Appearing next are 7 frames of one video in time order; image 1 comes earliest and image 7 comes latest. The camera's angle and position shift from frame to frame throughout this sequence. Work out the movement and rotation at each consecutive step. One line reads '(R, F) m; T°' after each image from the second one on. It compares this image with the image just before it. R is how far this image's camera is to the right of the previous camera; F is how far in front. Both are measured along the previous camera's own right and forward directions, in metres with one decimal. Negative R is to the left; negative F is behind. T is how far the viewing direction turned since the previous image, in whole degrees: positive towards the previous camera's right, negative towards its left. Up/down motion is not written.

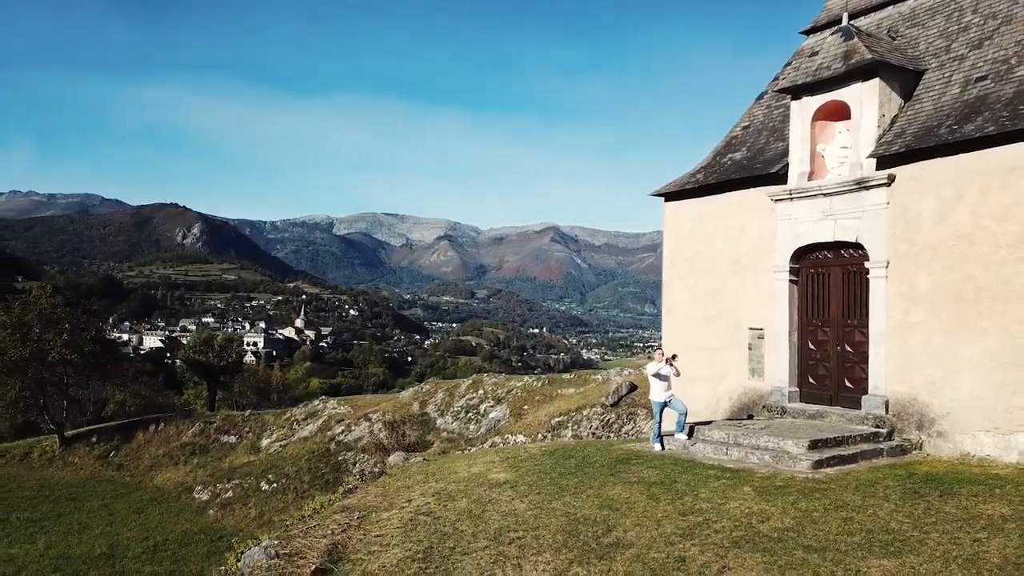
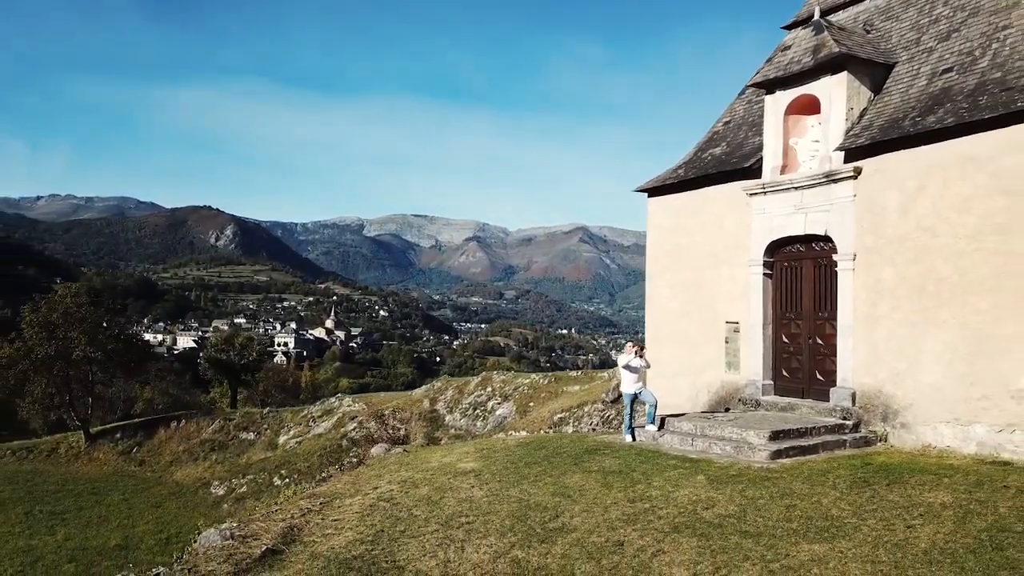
(+0.8, -0.2) m; -2°
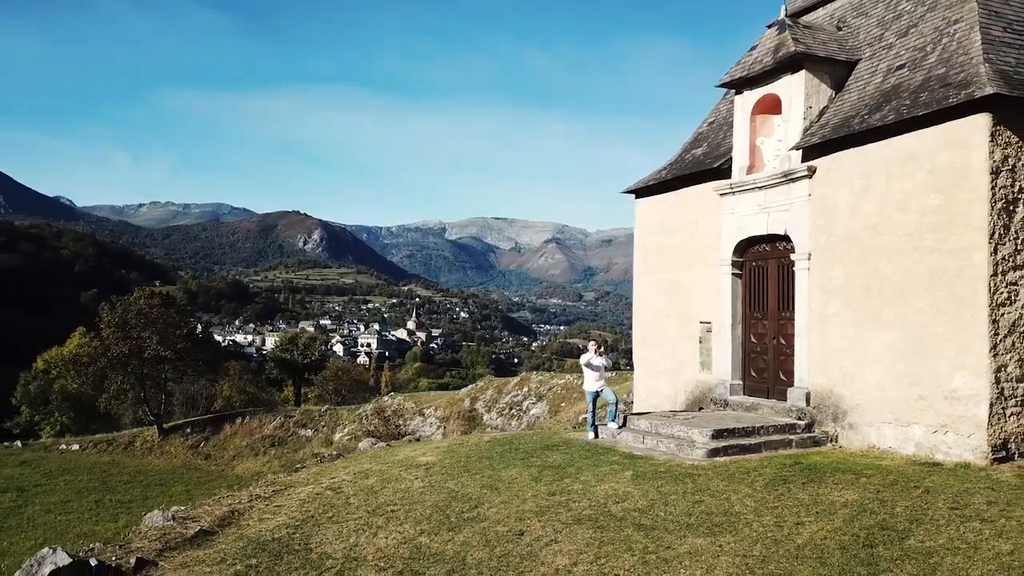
(+1.8, -0.3) m; -5°
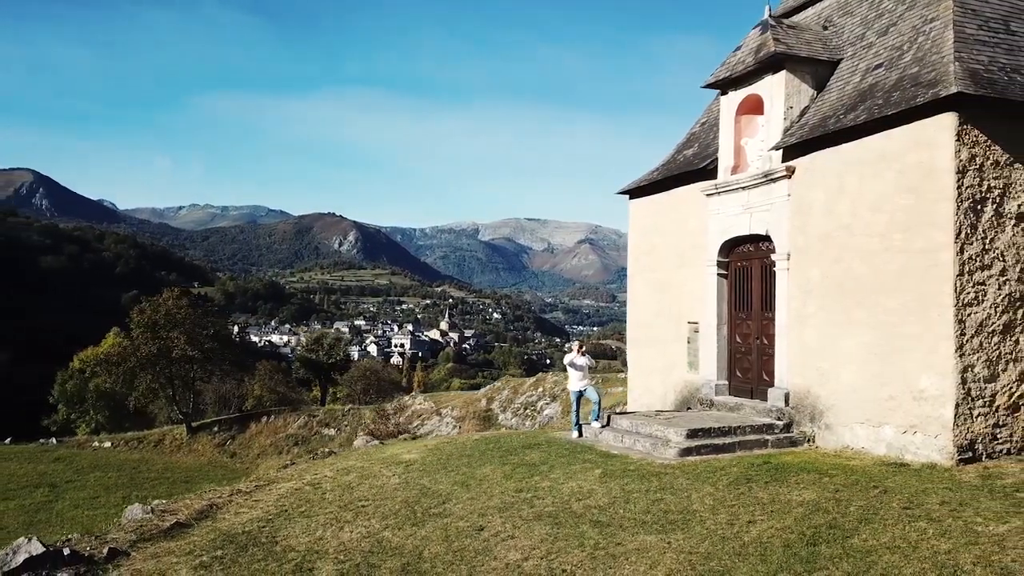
(+0.7, -0.2) m; -2°
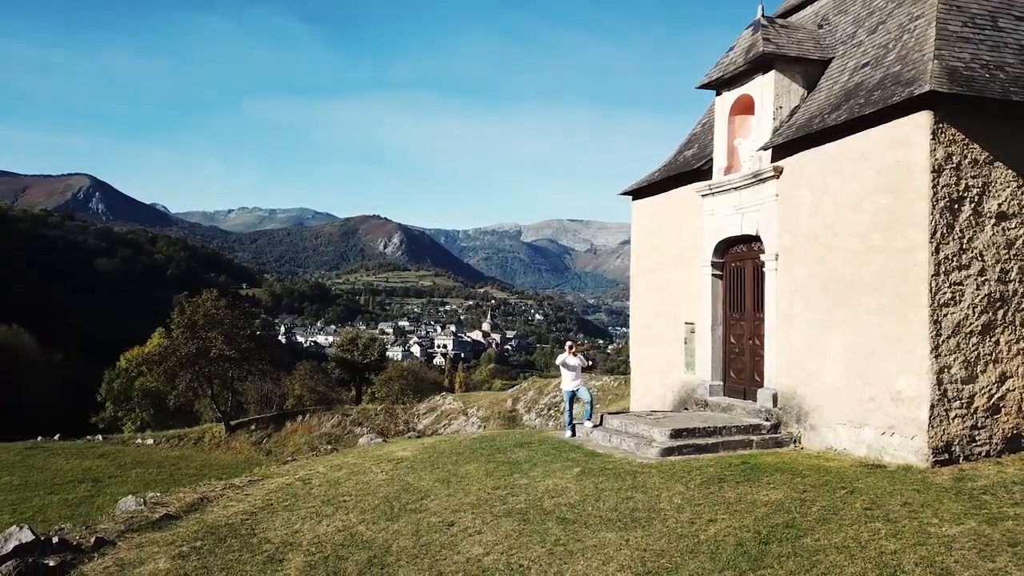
(+0.8, -0.2) m; -3°
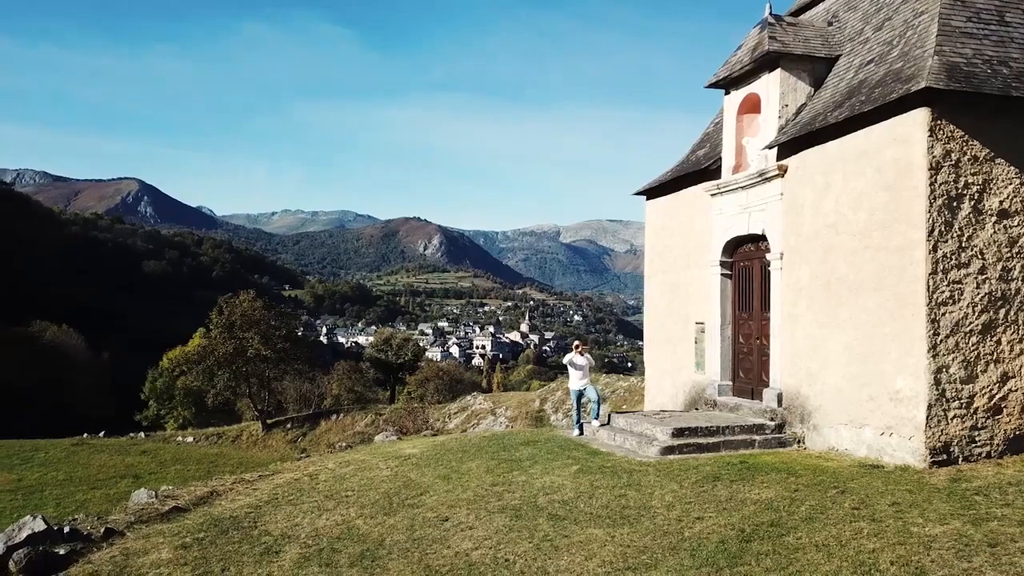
(+0.5, -0.1) m; -3°
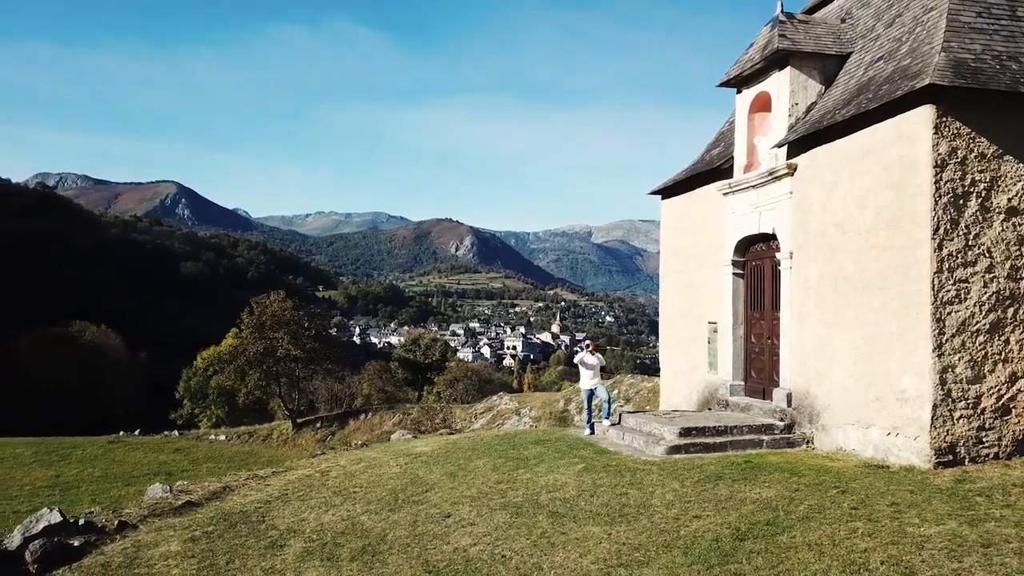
(+0.3, -0.1) m; -2°
